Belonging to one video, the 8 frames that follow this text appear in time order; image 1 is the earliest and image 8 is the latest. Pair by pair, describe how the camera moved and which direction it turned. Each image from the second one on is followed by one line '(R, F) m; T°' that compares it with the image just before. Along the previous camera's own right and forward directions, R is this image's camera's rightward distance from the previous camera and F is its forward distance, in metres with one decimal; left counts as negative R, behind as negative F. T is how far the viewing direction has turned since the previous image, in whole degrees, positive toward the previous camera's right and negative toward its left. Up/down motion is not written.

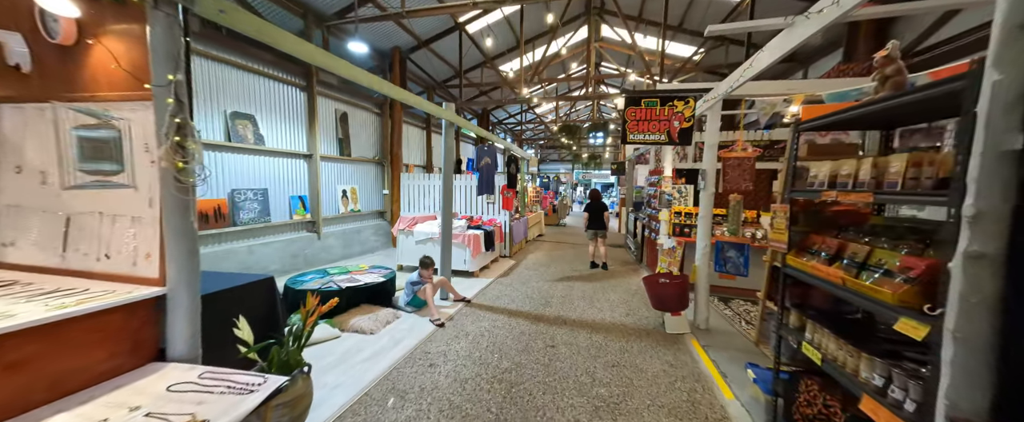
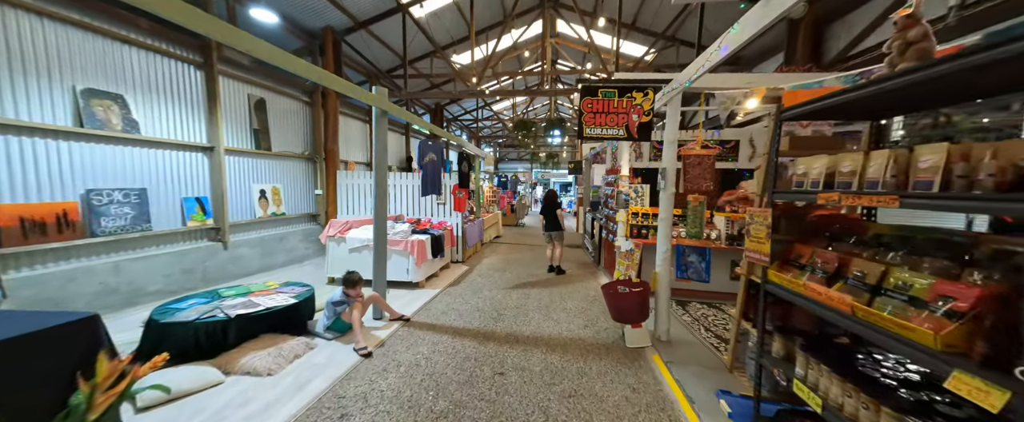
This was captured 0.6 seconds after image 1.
(+0.2, +0.4) m; +7°
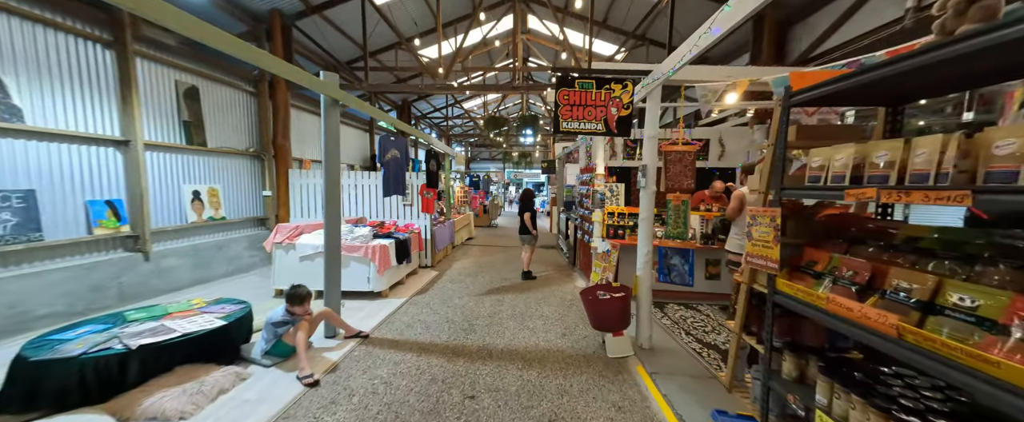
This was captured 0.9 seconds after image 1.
(0.0, +0.2) m; +5°
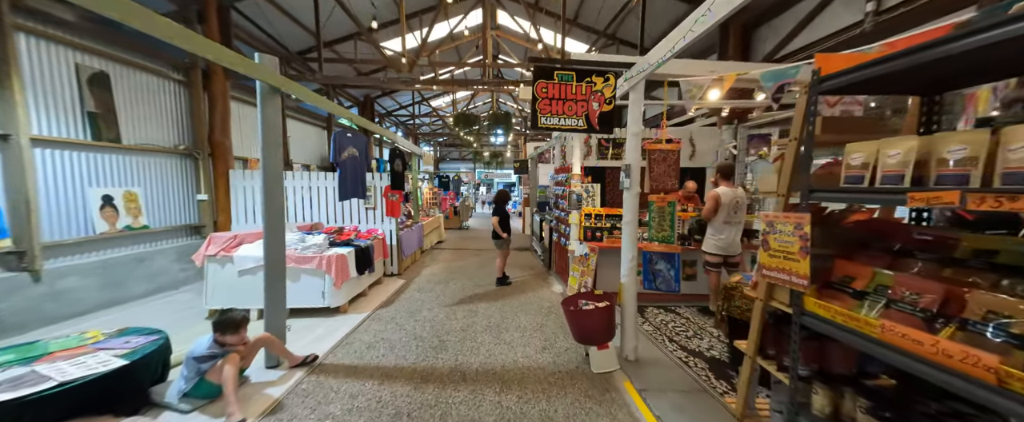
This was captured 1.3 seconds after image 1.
(0.0, +0.2) m; +5°
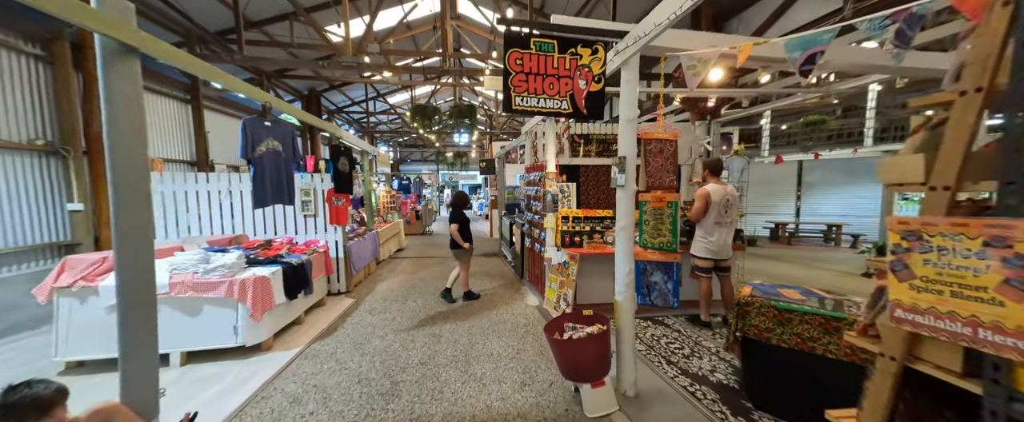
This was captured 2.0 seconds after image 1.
(0.0, +0.5) m; +6°
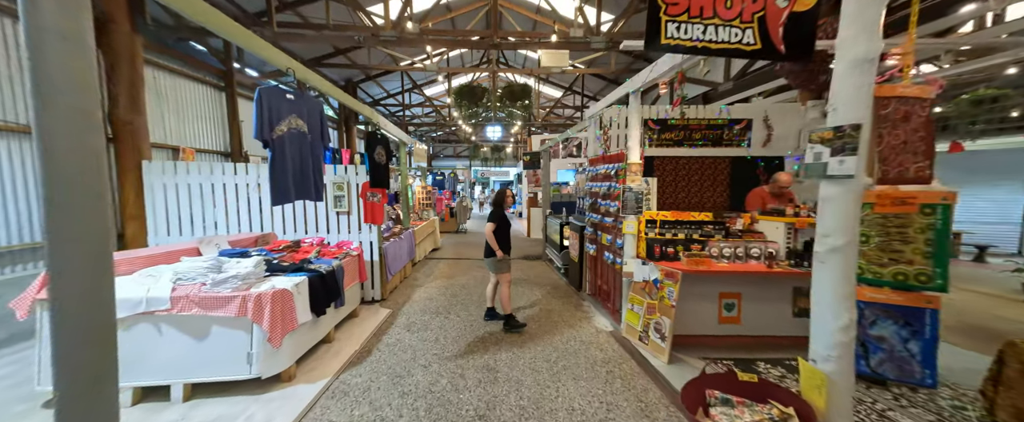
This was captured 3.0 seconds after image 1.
(-0.4, +0.7) m; -5°
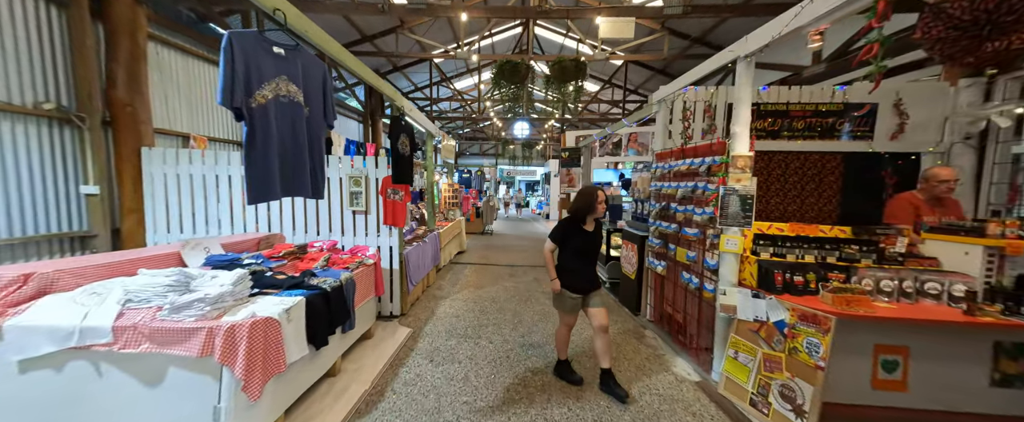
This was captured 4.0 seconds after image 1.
(-0.2, +0.6) m; -4°
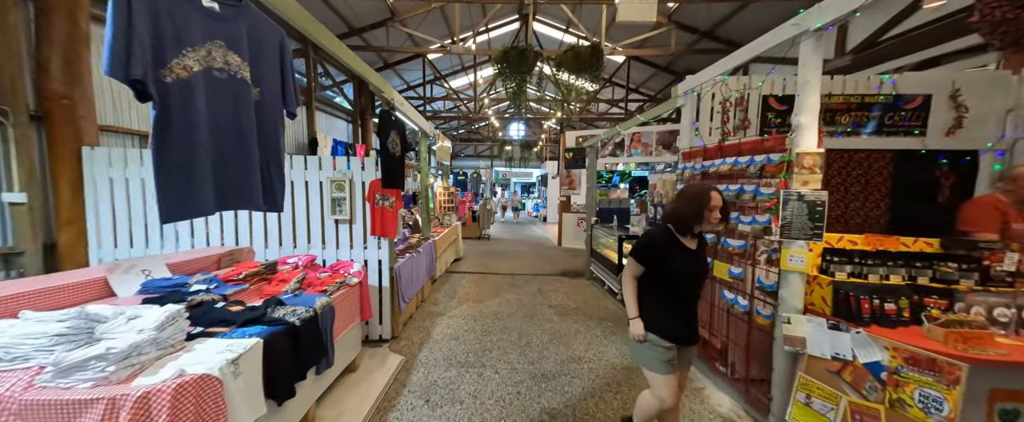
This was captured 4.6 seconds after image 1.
(-0.1, +0.4) m; +1°
